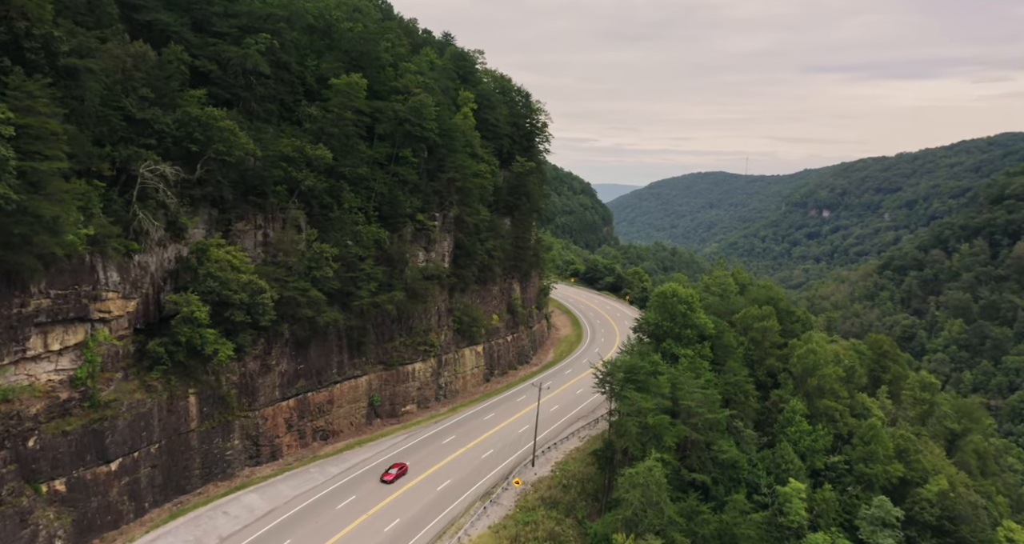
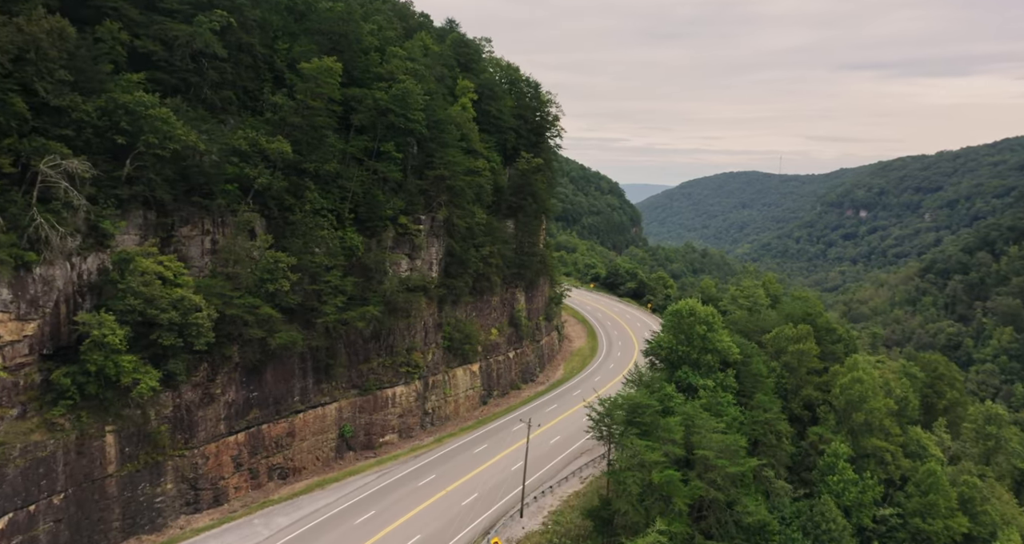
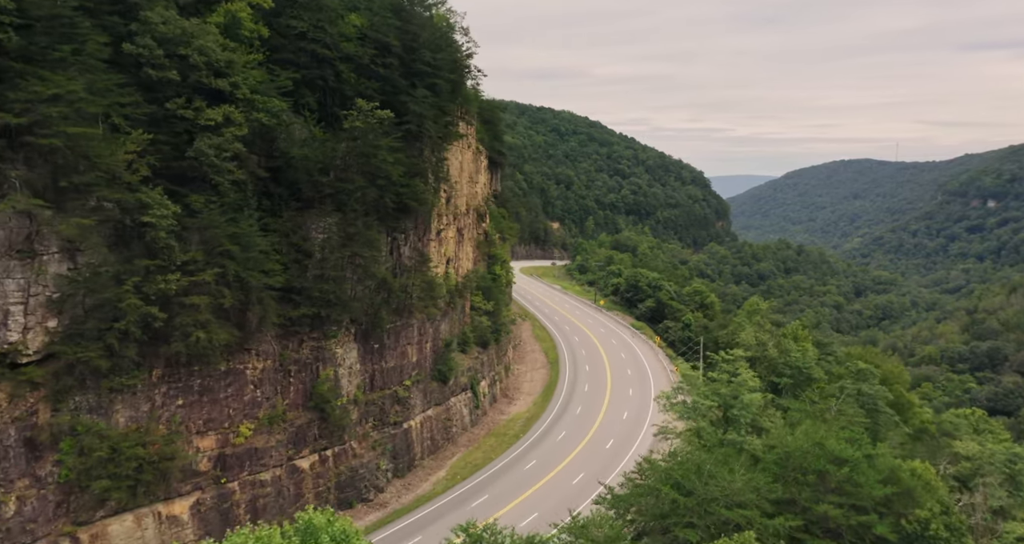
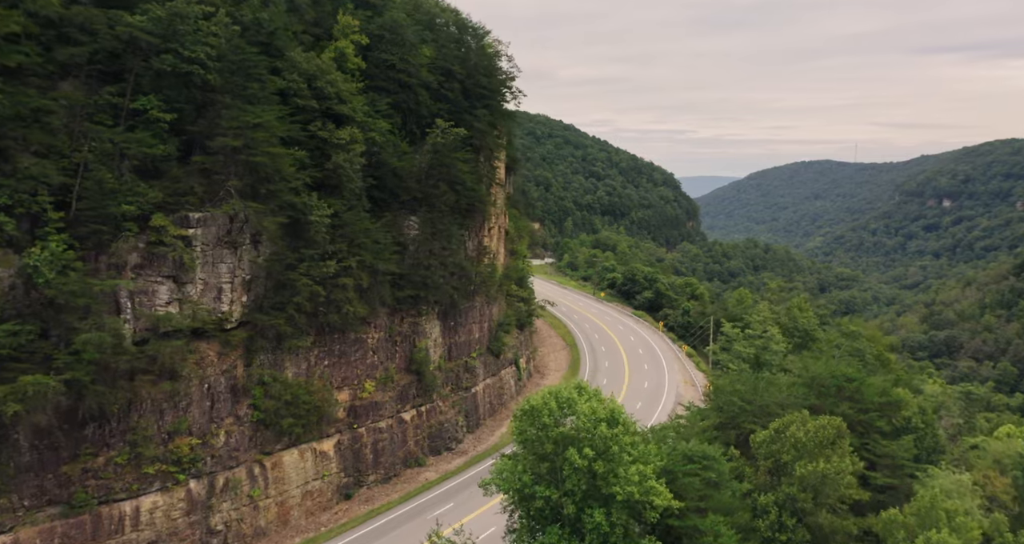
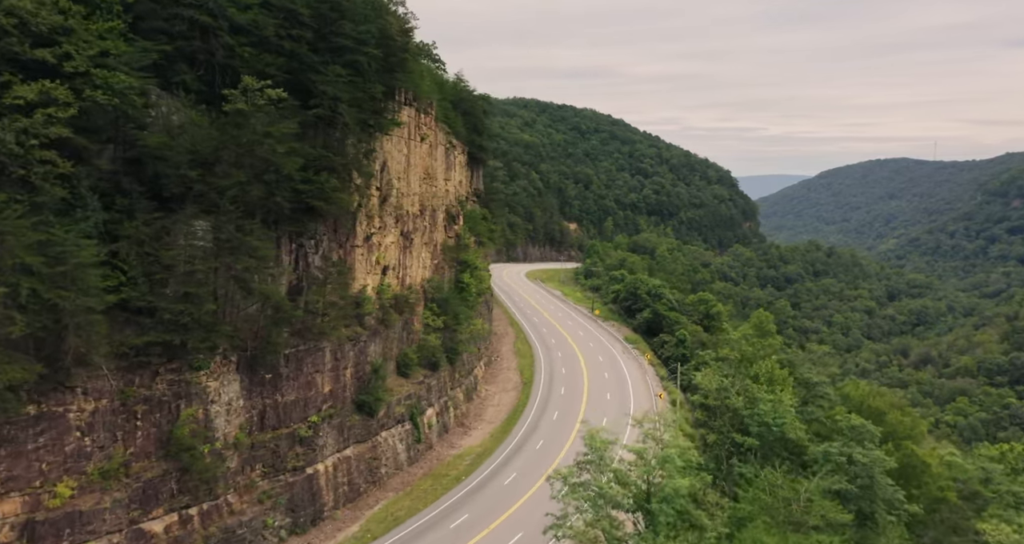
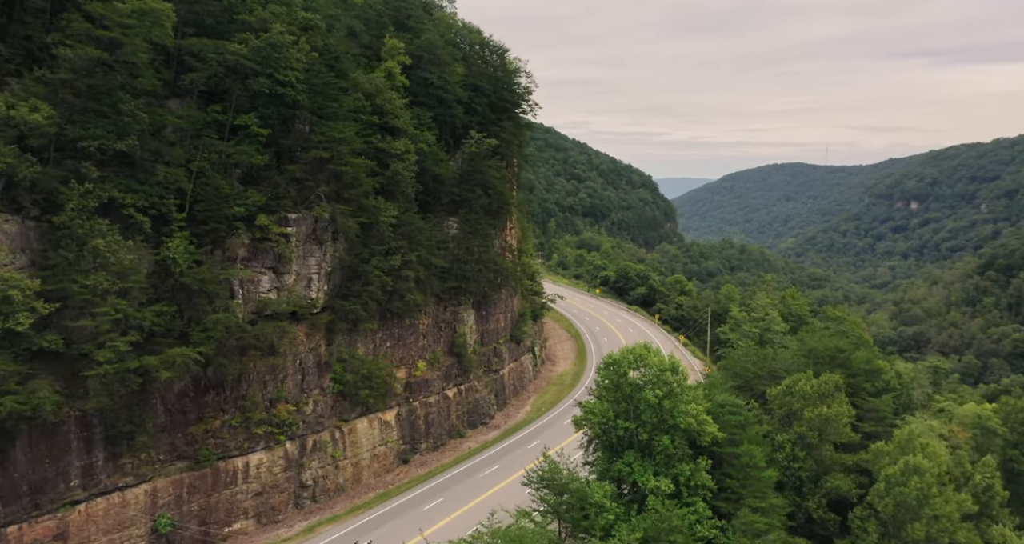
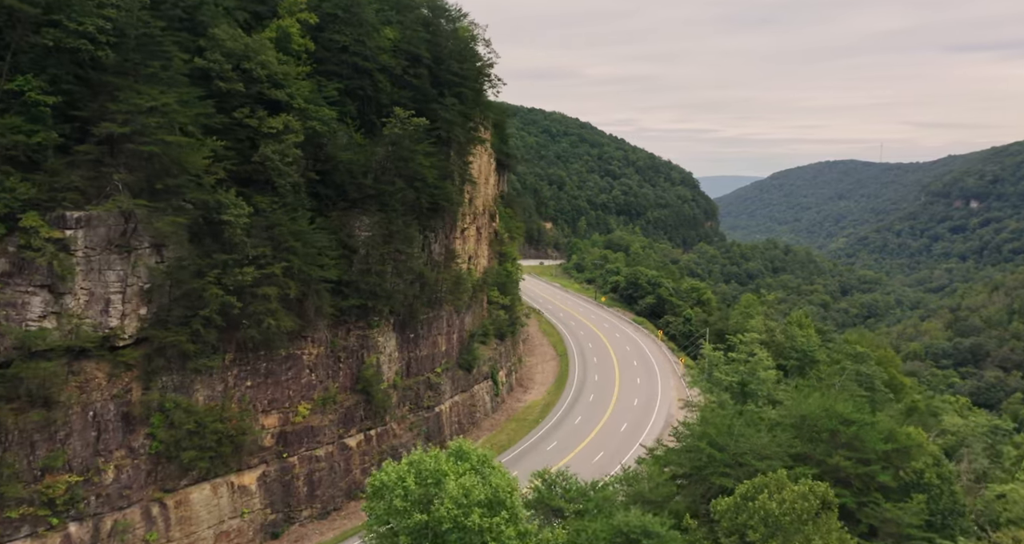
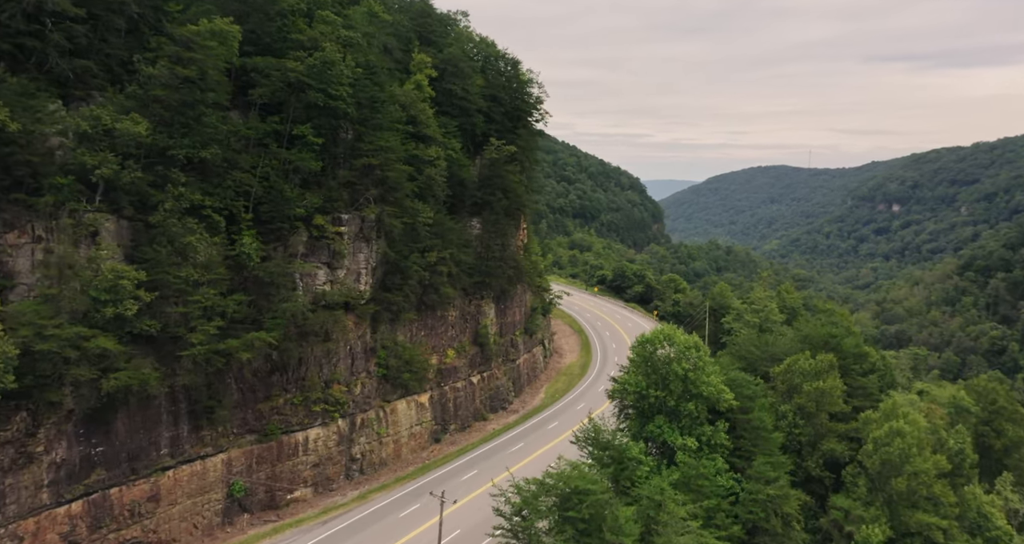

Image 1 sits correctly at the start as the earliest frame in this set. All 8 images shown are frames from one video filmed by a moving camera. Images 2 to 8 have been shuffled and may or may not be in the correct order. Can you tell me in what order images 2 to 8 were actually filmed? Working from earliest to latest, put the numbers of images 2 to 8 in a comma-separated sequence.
2, 8, 6, 4, 7, 3, 5
